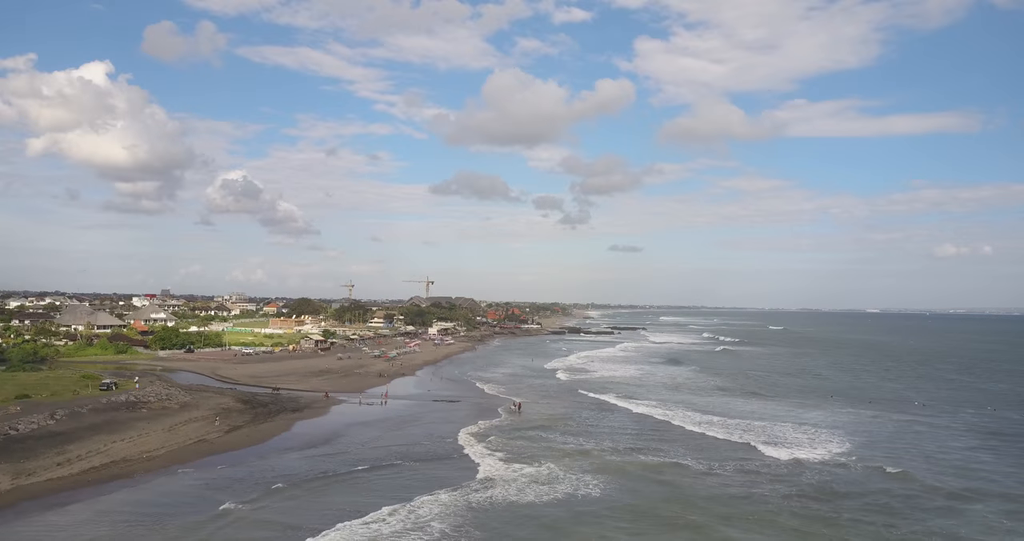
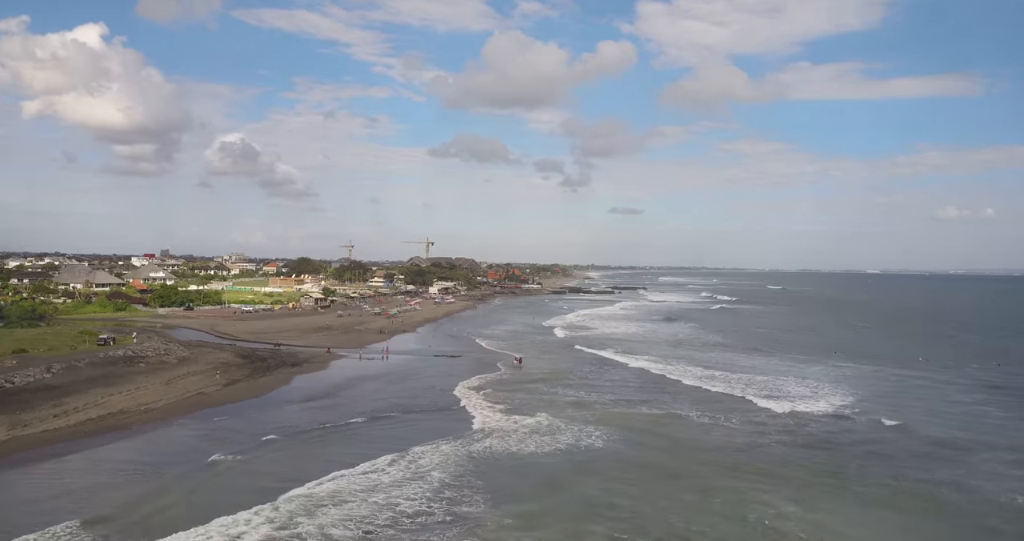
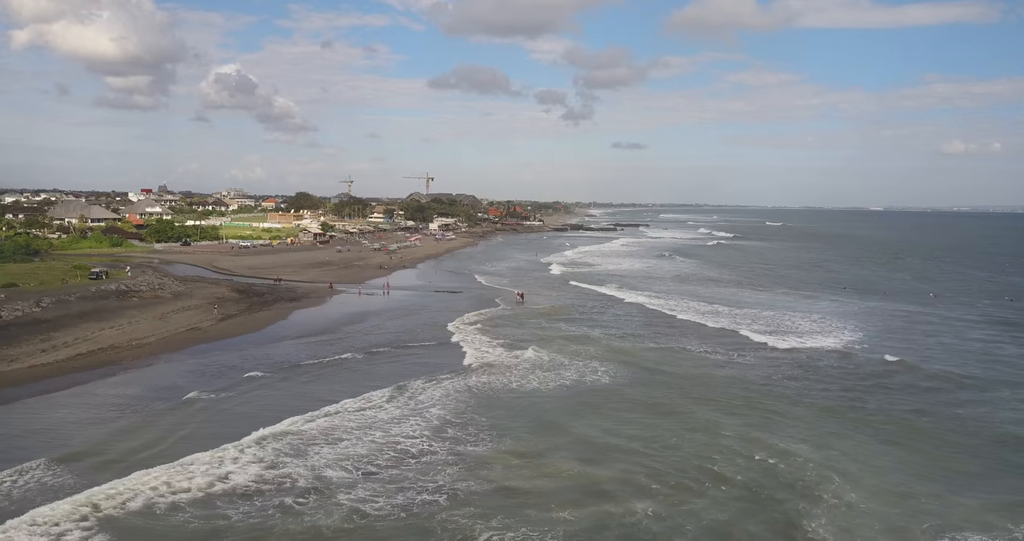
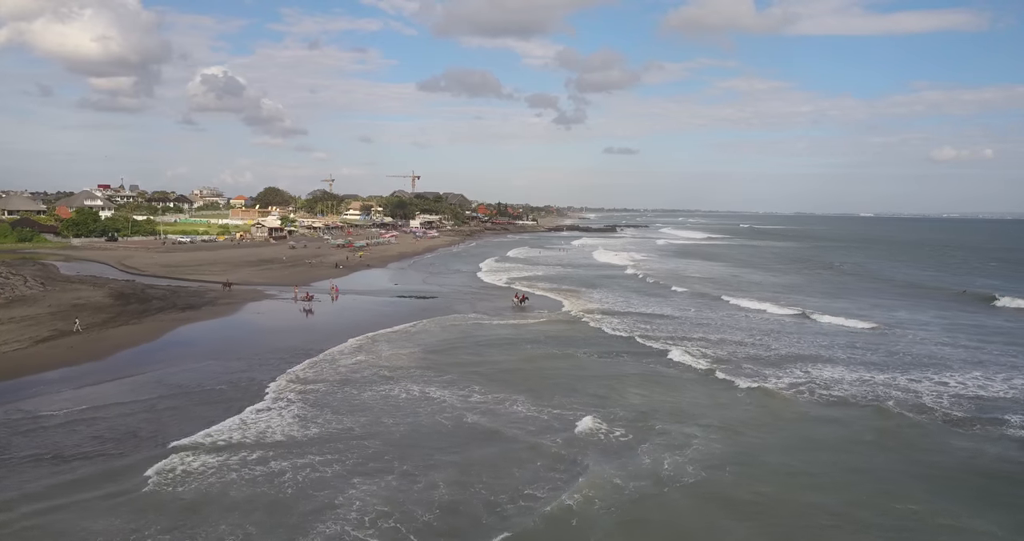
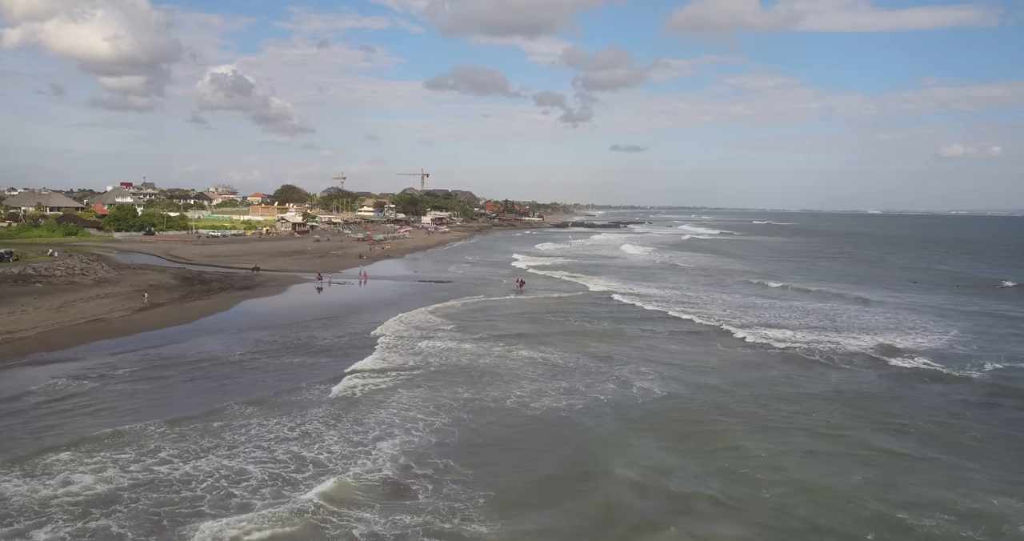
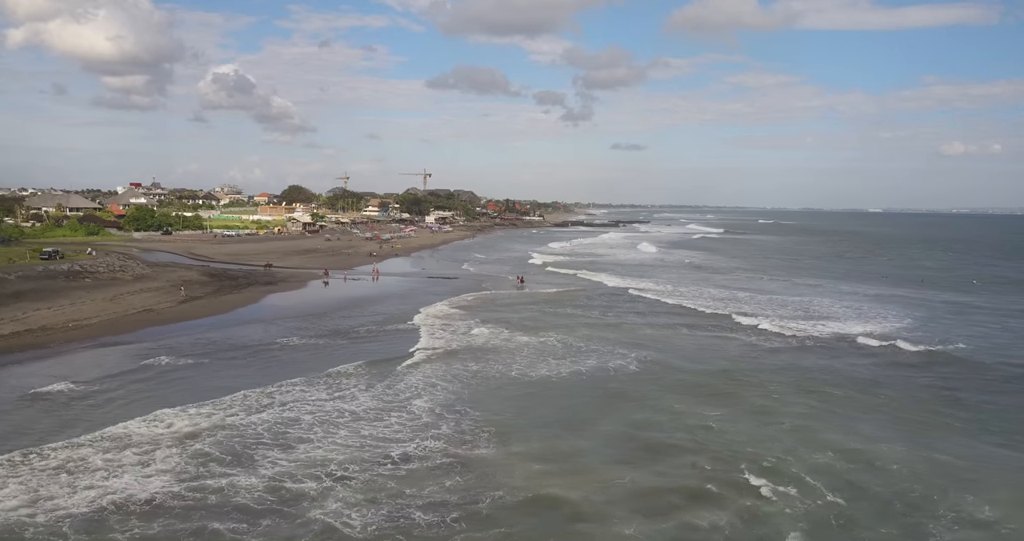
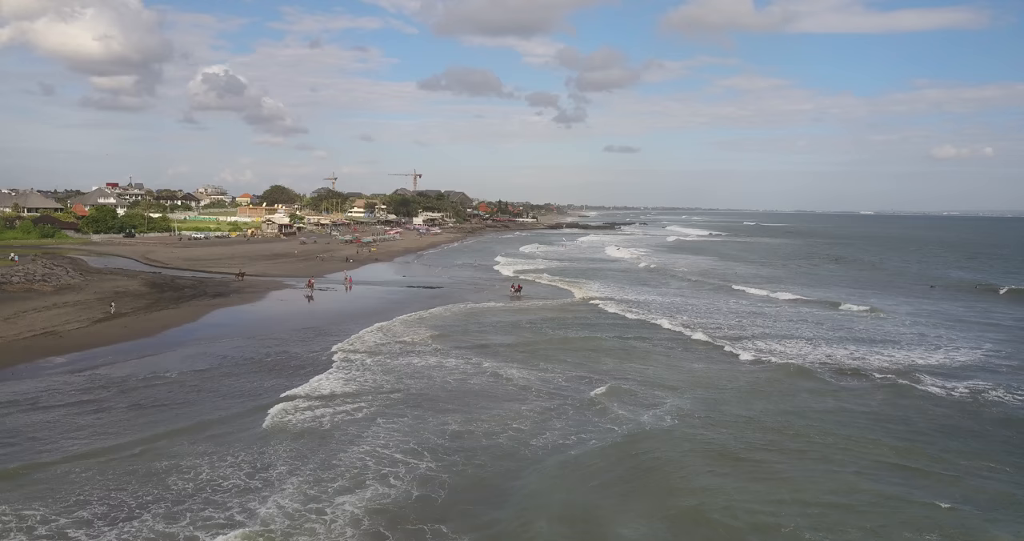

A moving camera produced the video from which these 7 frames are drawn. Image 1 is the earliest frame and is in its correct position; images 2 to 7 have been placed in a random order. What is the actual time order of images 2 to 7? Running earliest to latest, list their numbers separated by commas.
2, 3, 6, 5, 7, 4
